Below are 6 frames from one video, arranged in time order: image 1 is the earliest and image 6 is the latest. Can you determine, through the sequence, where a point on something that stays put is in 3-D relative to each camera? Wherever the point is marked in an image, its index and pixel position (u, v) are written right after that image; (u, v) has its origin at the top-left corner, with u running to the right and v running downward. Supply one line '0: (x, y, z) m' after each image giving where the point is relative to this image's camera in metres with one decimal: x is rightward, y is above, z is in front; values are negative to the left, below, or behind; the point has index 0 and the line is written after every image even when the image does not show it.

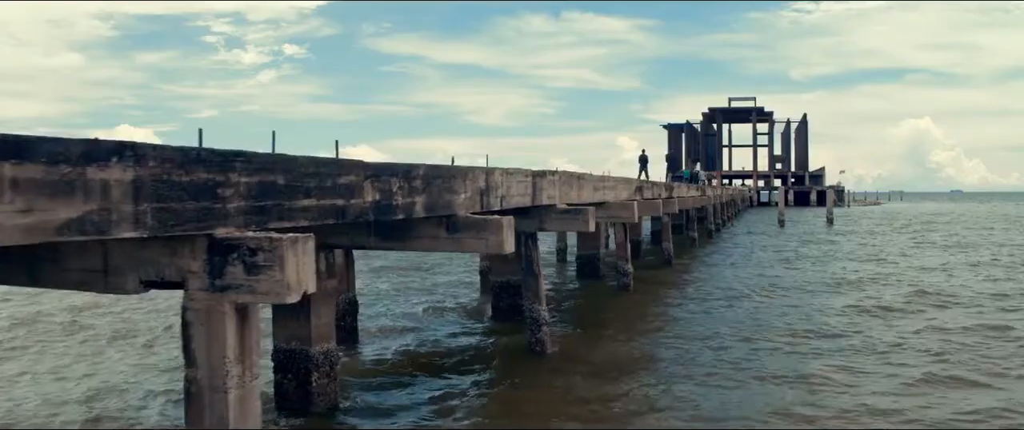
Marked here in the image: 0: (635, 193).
0: (+2.6, +0.5, +16.6) m
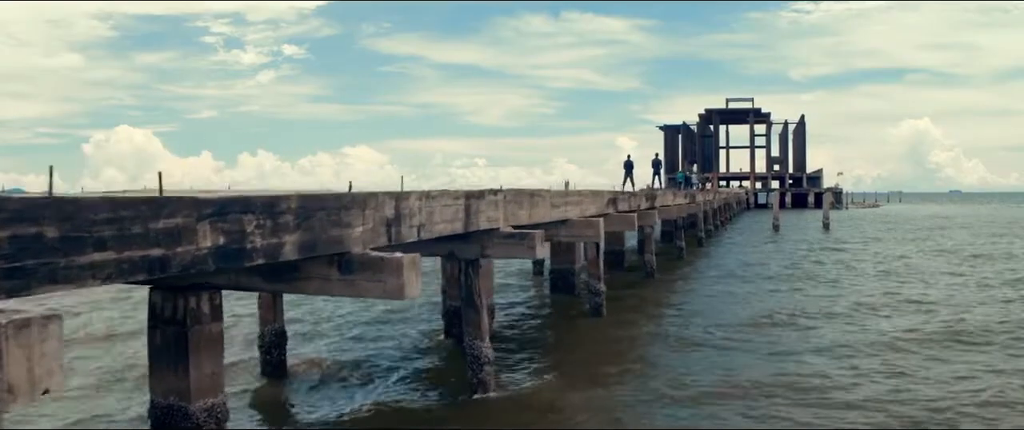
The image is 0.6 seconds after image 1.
0: (+1.8, +0.2, +15.2) m
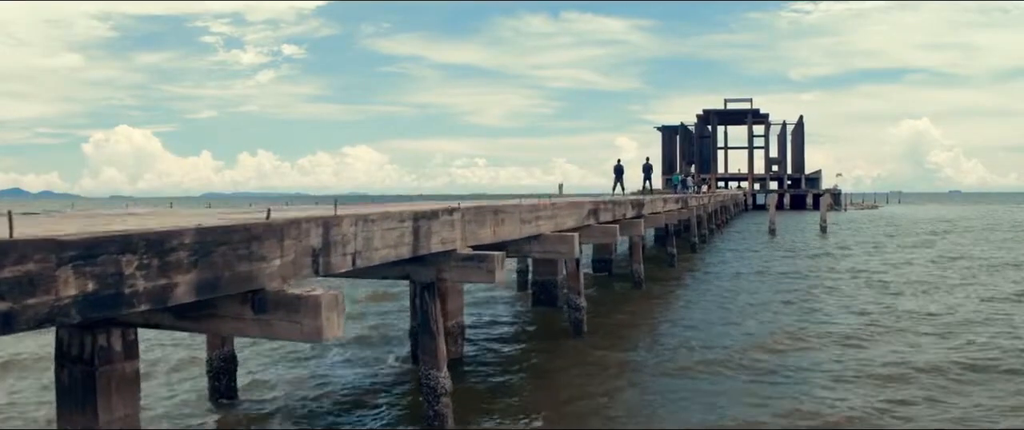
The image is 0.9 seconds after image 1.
0: (+1.4, -0.1, +14.5) m
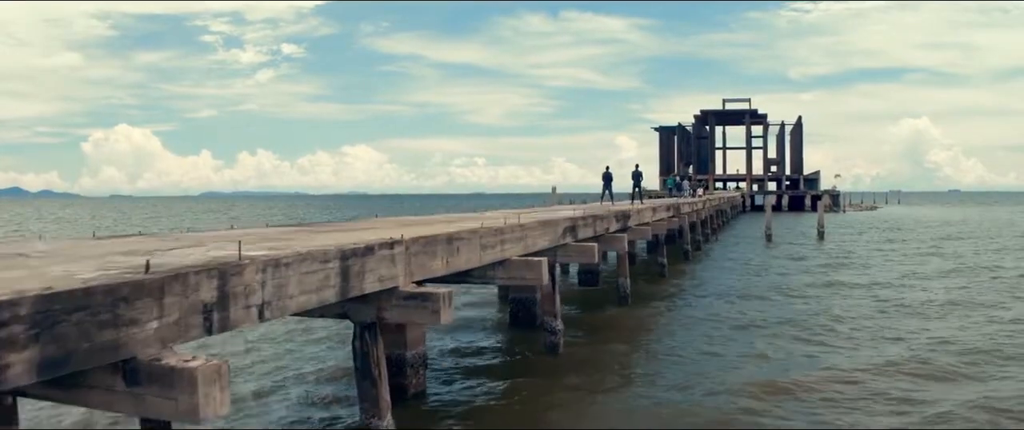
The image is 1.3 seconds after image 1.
0: (+0.8, -0.4, +13.7) m
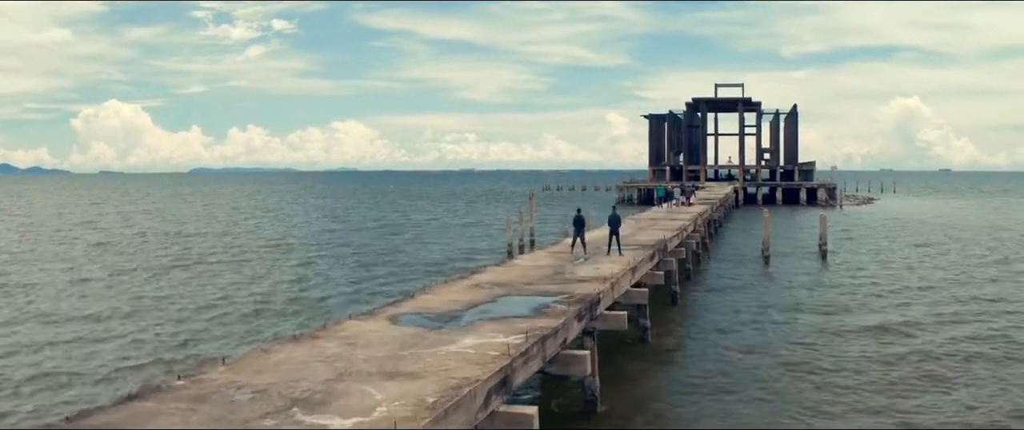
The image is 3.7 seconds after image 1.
0: (-0.4, -2.3, +9.4) m
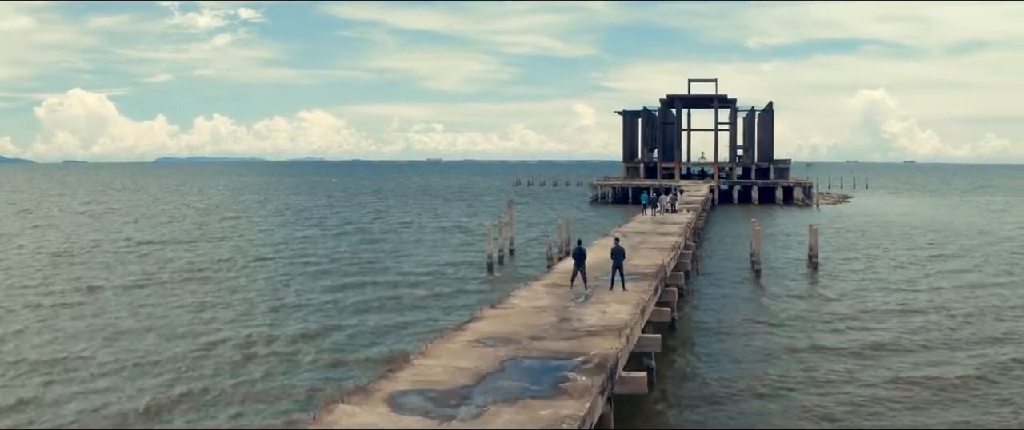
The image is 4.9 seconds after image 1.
0: (+0.1, -3.4, +7.8) m
